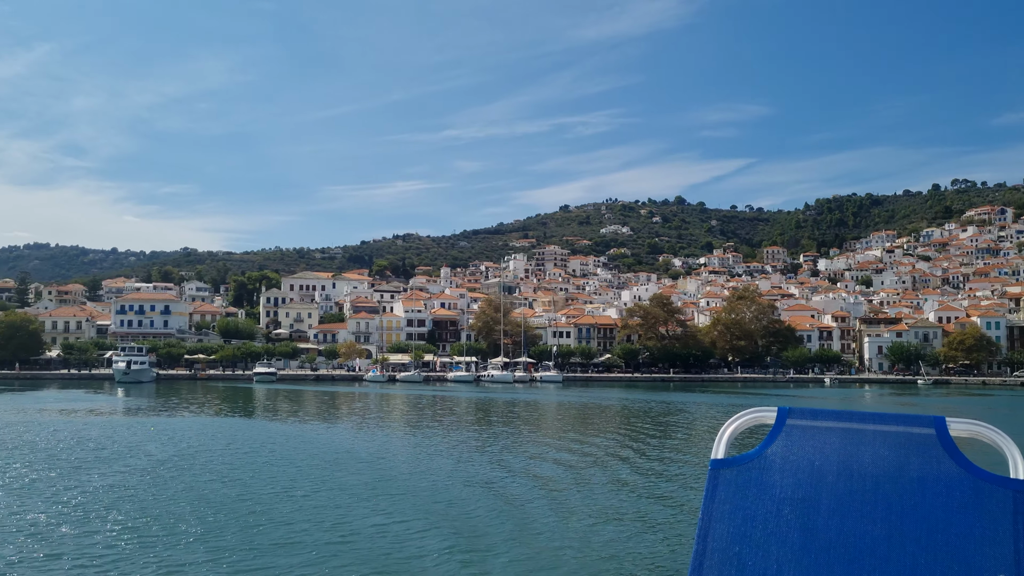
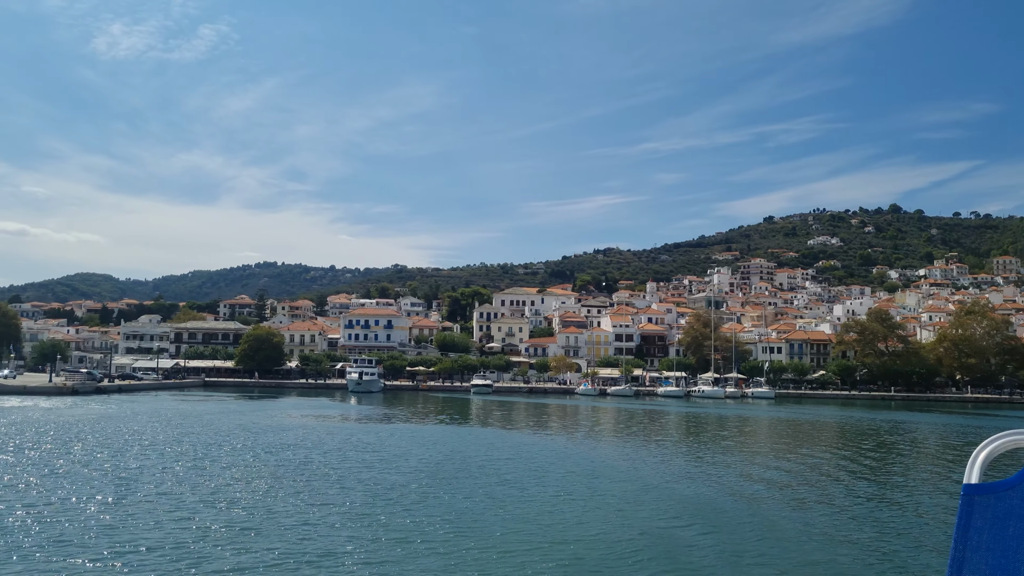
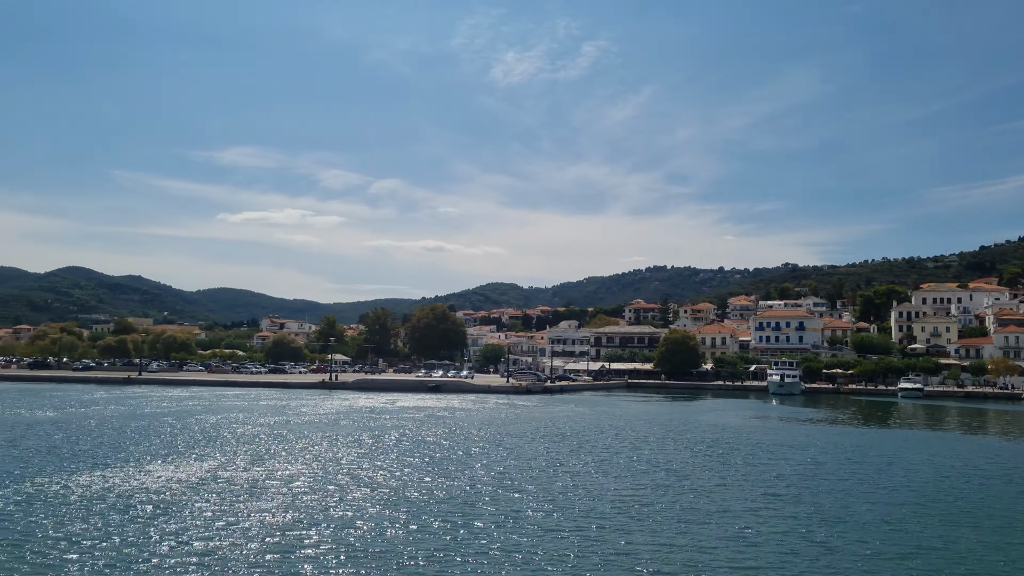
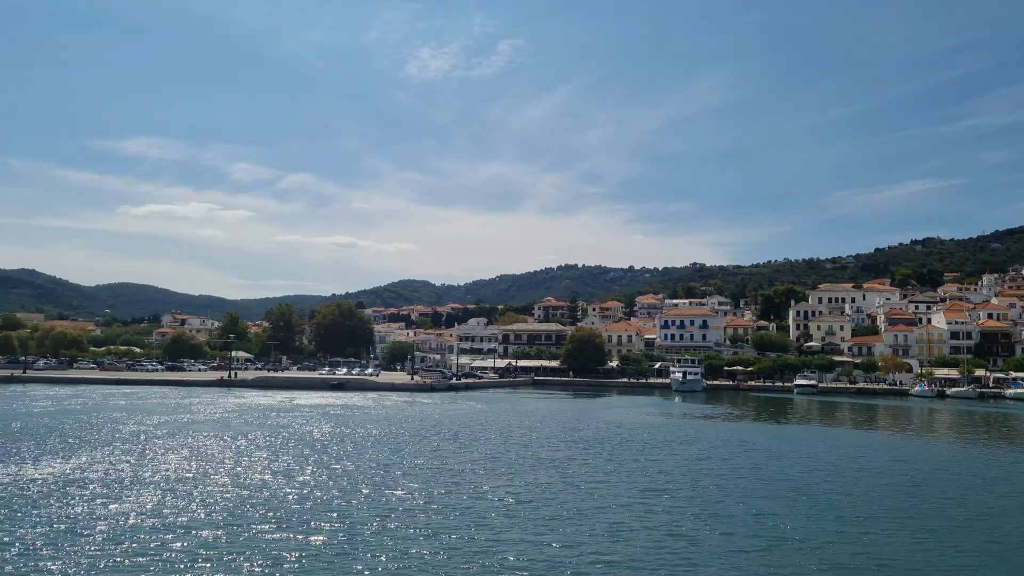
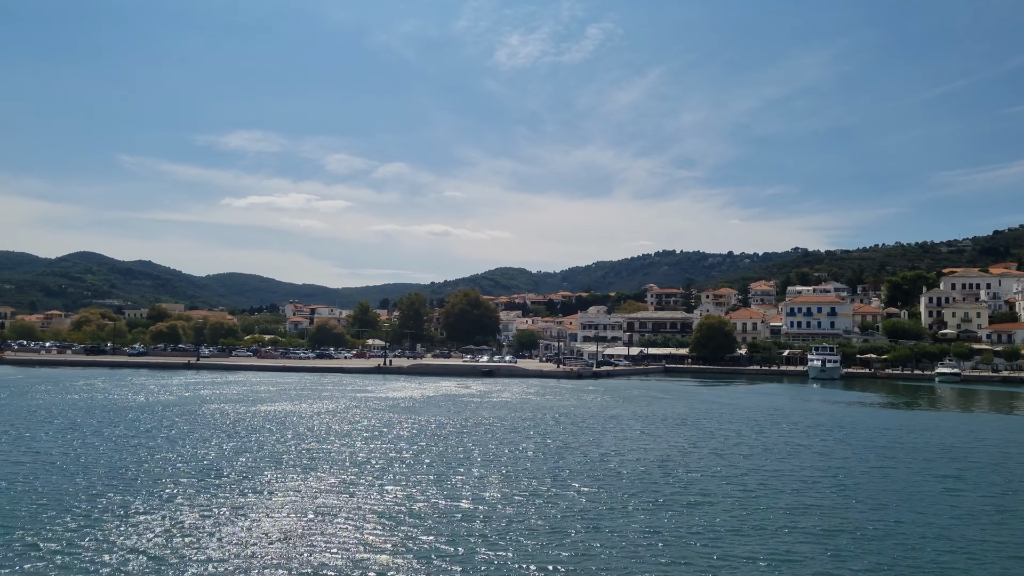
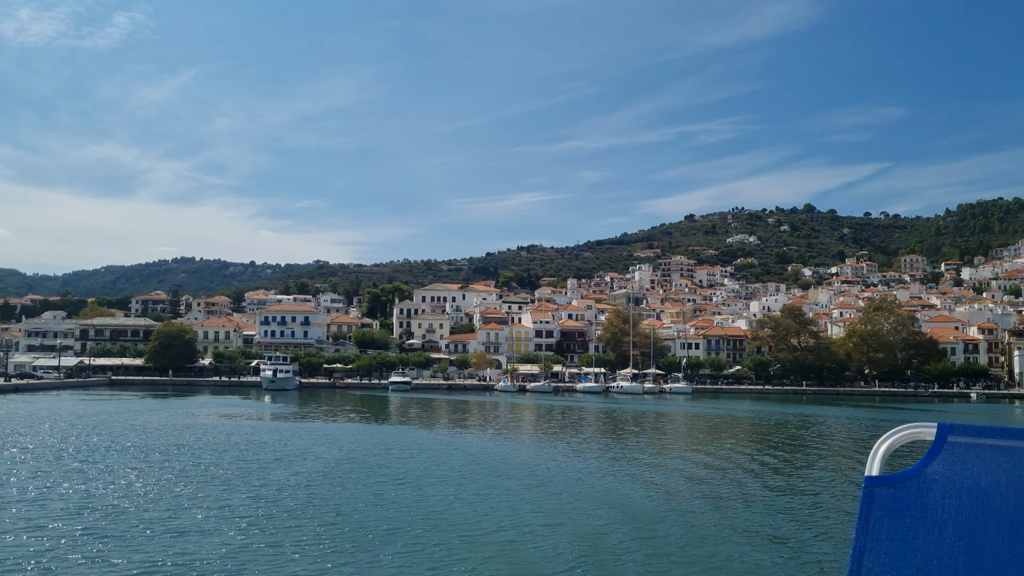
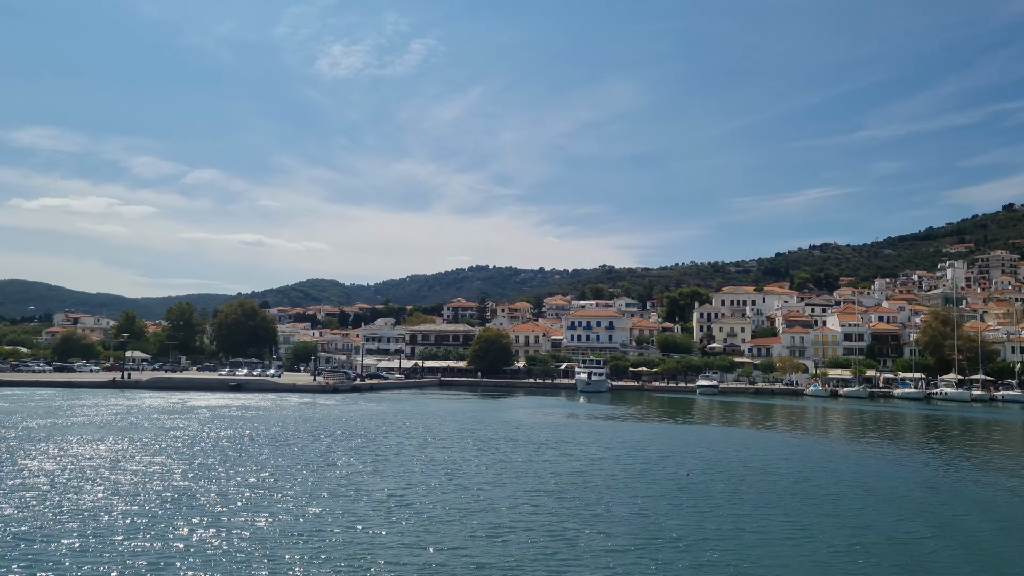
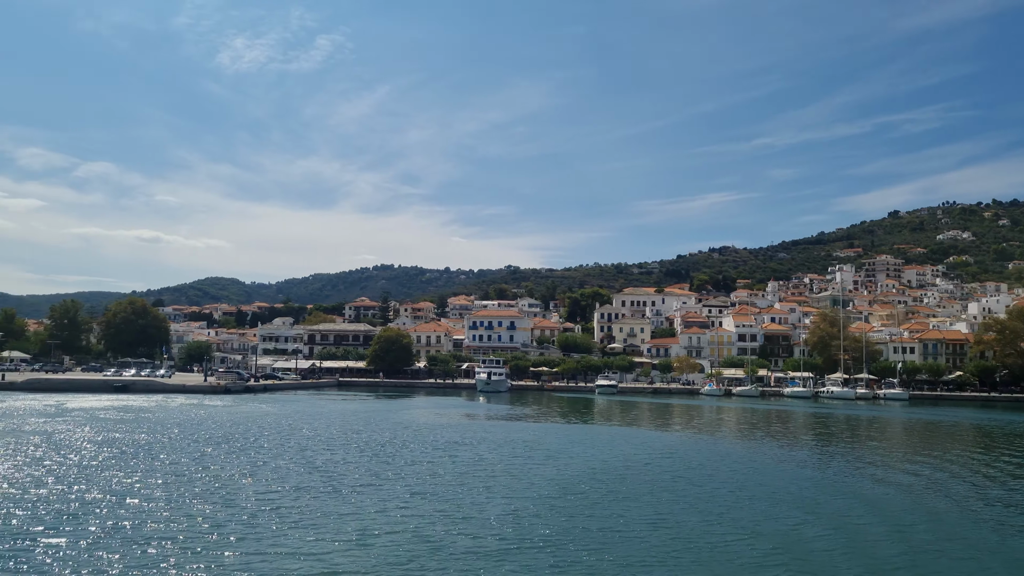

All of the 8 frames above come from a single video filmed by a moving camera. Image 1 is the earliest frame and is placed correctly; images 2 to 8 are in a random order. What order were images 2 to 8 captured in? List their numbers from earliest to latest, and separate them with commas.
6, 2, 8, 7, 4, 3, 5
